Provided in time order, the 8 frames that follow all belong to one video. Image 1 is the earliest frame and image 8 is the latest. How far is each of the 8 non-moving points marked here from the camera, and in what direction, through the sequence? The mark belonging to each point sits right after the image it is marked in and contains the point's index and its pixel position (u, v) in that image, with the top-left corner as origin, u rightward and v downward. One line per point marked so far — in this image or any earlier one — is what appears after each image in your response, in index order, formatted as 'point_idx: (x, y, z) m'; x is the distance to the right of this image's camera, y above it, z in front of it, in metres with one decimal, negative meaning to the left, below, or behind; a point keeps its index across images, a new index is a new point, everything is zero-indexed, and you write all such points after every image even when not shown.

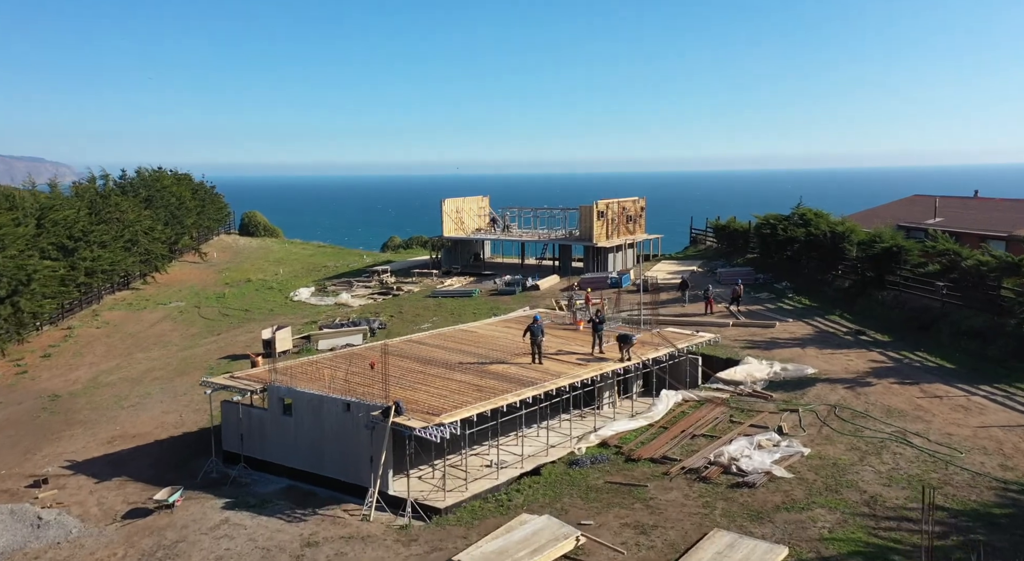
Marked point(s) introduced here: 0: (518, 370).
0: (+0.2, -2.1, +19.2) m
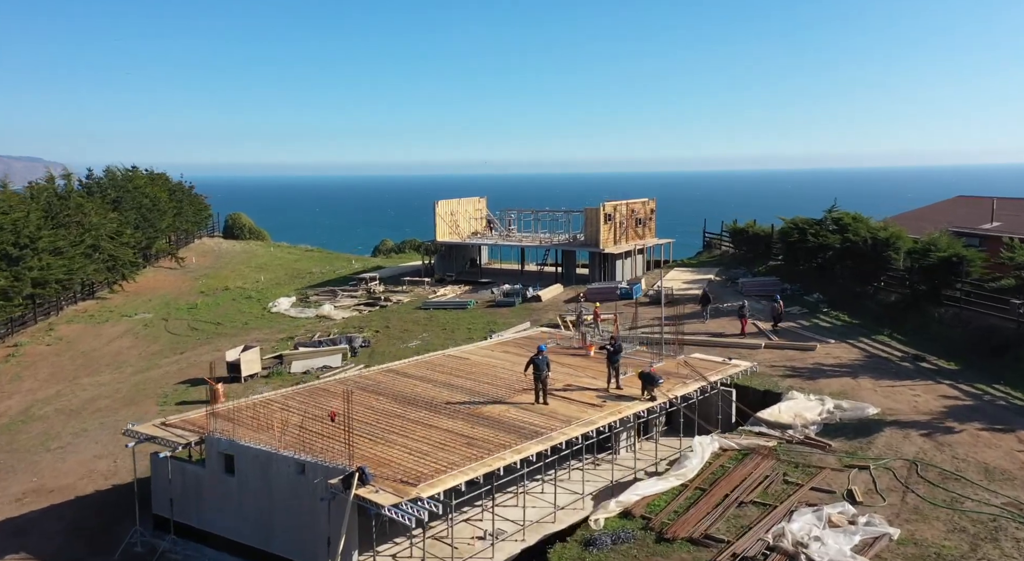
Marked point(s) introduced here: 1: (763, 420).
0: (+0.1, -2.6, +15.6) m
1: (+5.2, -2.9, +16.9) m
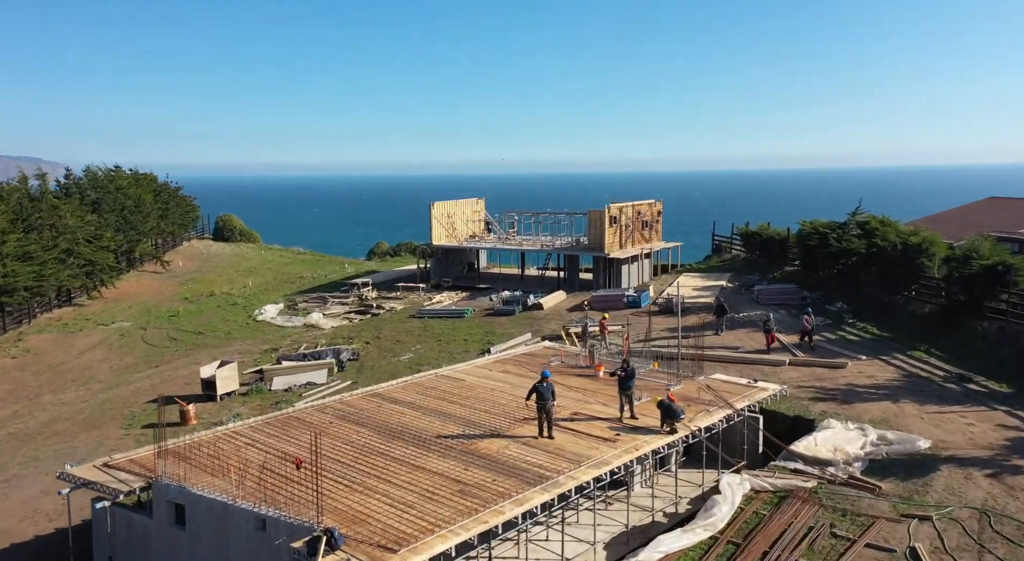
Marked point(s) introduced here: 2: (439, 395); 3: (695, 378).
0: (+0.1, -2.8, +13.5) m
1: (+5.2, -3.2, +14.8) m
2: (-1.5, -2.4, +17.0) m
3: (+4.0, -2.1, +17.9) m
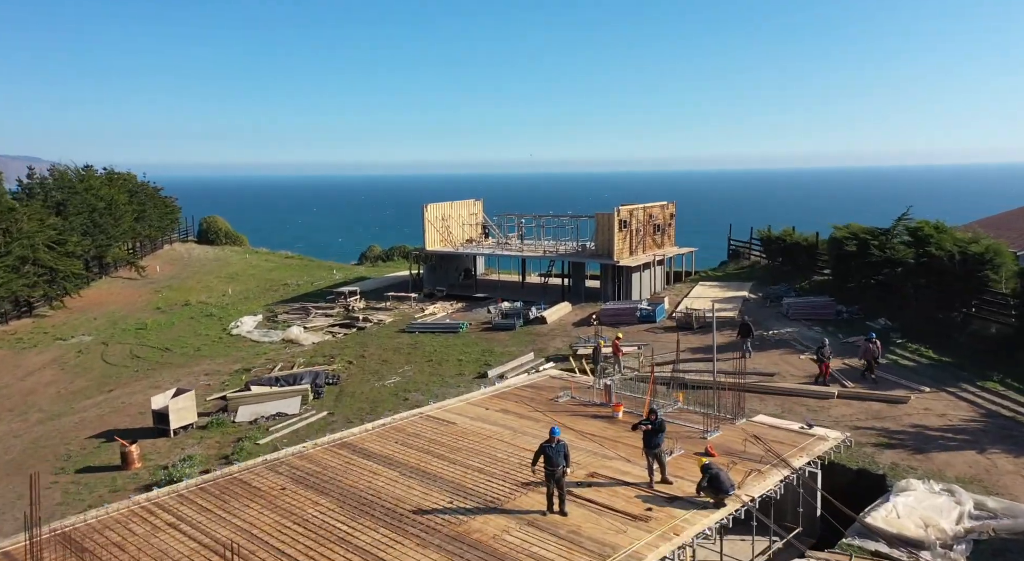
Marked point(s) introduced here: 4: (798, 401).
0: (+0.1, -3.2, +10.3) m
1: (+5.2, -3.6, +11.6) m
2: (-1.5, -2.8, +13.8) m
3: (+4.0, -2.5, +14.7) m
4: (+6.2, -2.6, +17.8) m
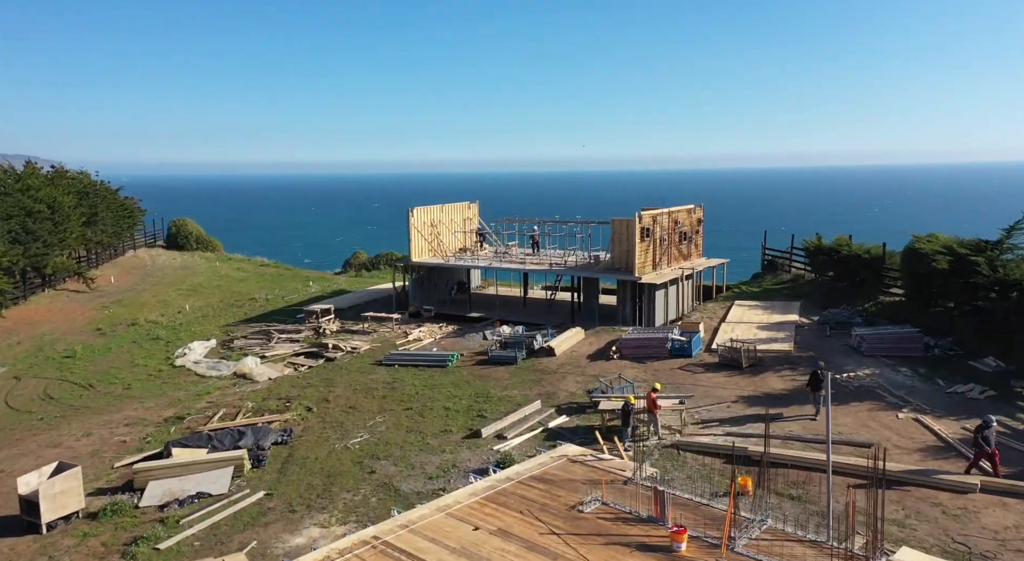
0: (+0.2, -3.9, +4.8) m
1: (+5.2, -4.2, +6.1) m
2: (-1.5, -3.4, +8.3) m
3: (+4.0, -3.2, +9.2) m
4: (+6.3, -3.3, +12.3) m
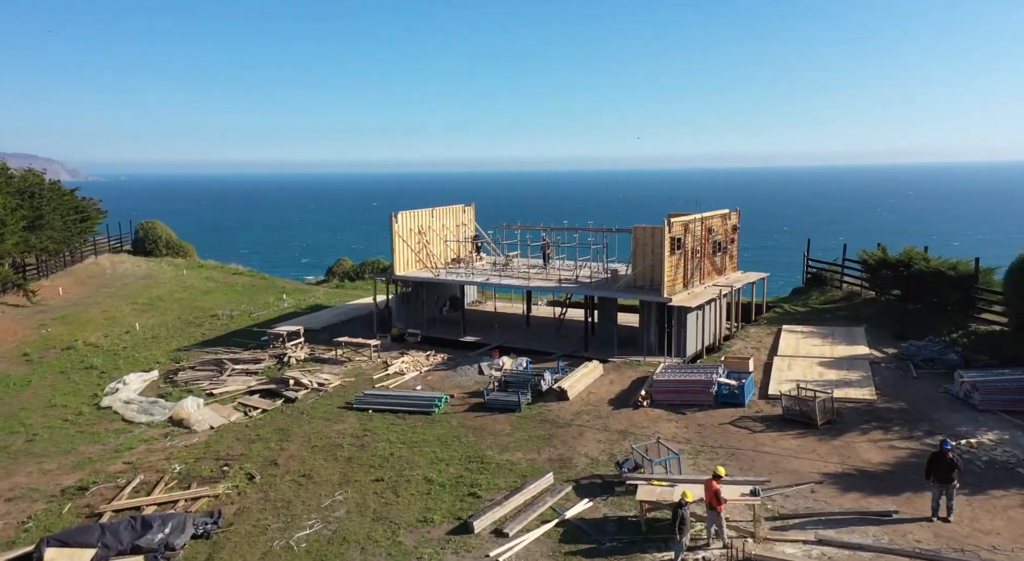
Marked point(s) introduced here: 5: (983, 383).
0: (+0.3, -4.5, -0.1) m
1: (+5.3, -4.8, +1.2) m
2: (-1.4, -4.0, +3.4) m
3: (+4.1, -3.8, +4.3) m
4: (+6.3, -3.9, +7.4) m
5: (+9.2, -2.0, +15.8) m
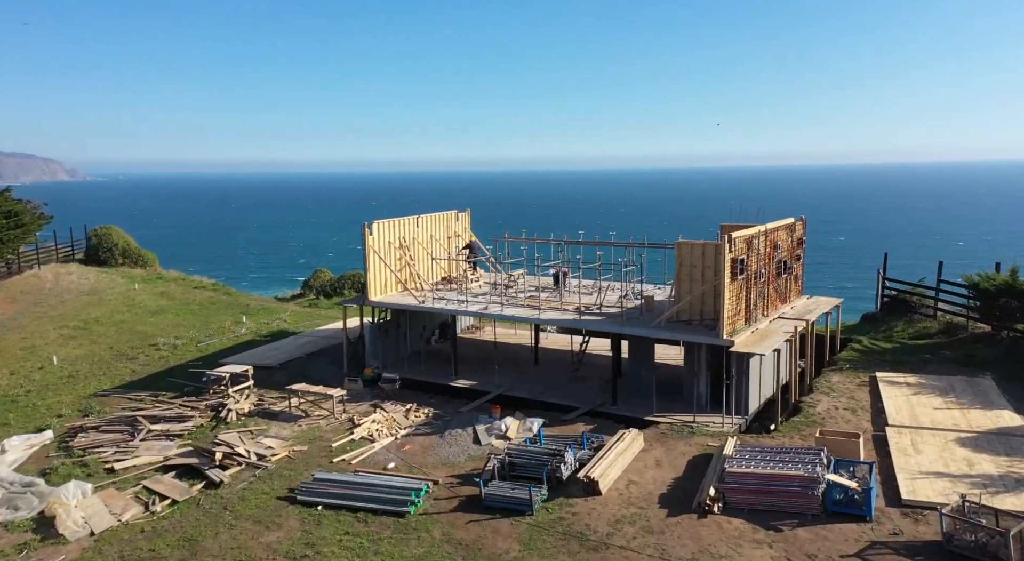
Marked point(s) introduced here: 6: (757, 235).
0: (+0.4, -5.2, -6.0) m
1: (+5.4, -5.6, -4.6) m
2: (-1.3, -4.8, -2.5) m
3: (+4.2, -4.5, -1.6) m
4: (+6.5, -4.6, +1.5) m
5: (+9.3, -2.8, +10.0) m
6: (+5.5, +1.0, +18.1) m
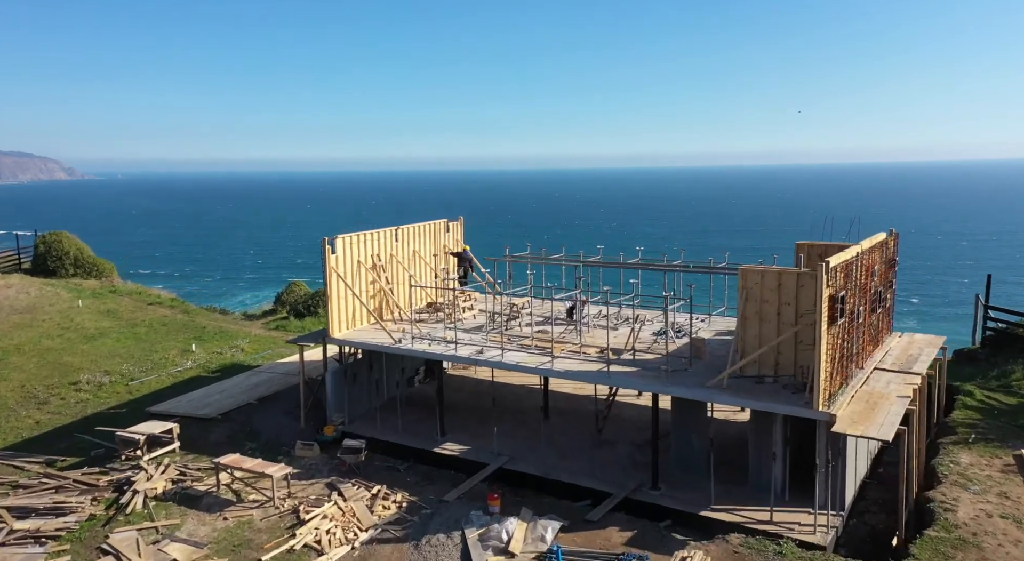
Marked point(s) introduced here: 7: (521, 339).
0: (+0.5, -5.9, -11.1) m
1: (+5.5, -6.2, -9.7) m
2: (-1.2, -5.5, -7.6) m
3: (+4.3, -5.2, -6.6) m
4: (+6.5, -5.3, -3.6) m
5: (+9.4, -3.4, +4.9) m
6: (+5.5, +0.4, +13.1) m
7: (+0.1, -1.2, +16.7) m
